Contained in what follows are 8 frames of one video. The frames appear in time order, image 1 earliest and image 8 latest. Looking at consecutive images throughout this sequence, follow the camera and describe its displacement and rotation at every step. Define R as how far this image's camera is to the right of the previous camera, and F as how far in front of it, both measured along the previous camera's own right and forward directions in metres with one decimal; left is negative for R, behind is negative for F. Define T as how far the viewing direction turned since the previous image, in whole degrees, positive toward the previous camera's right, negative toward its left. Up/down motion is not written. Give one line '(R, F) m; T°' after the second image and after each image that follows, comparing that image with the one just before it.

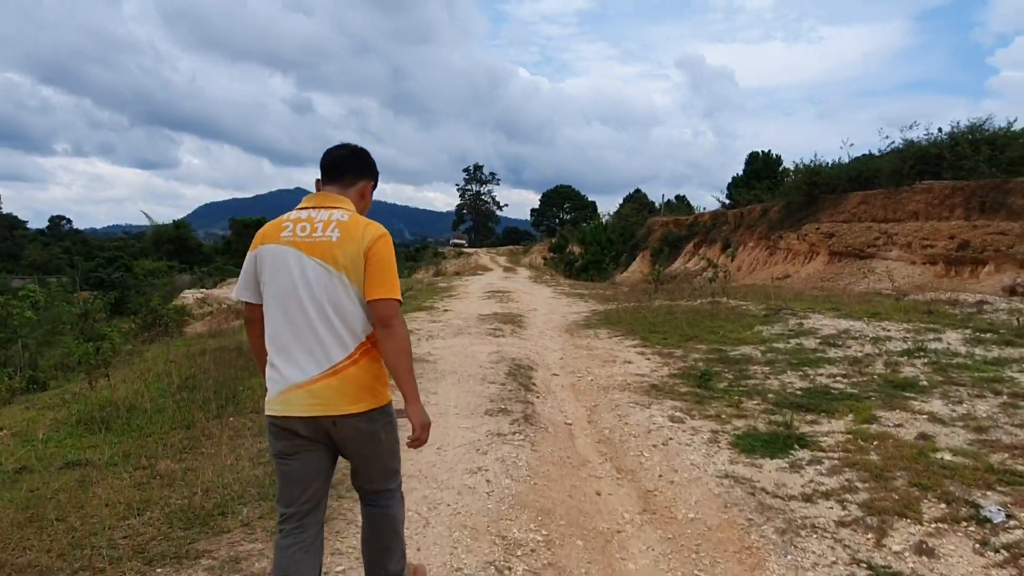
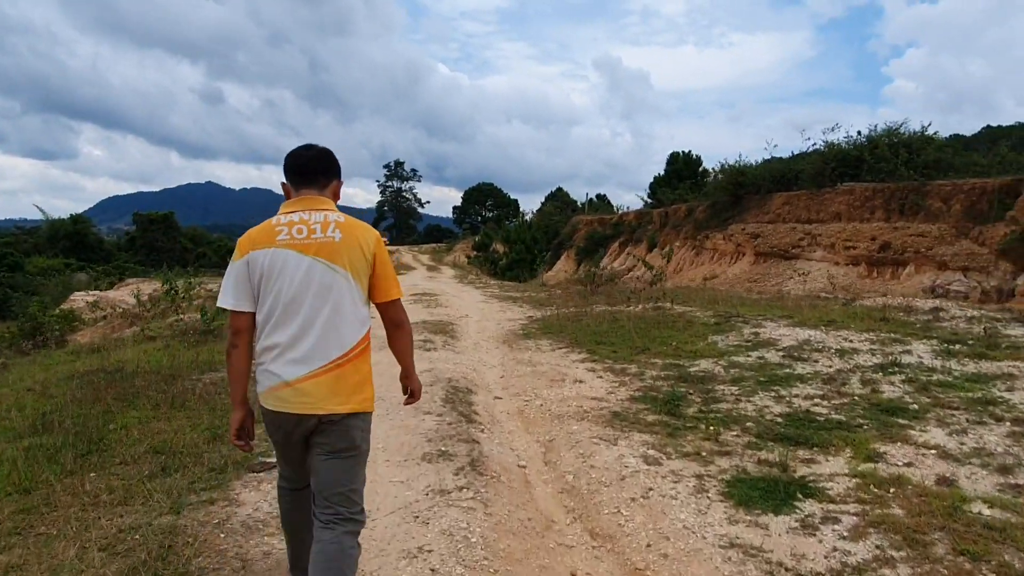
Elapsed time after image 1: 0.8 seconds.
(-0.1, +1.1) m; +6°
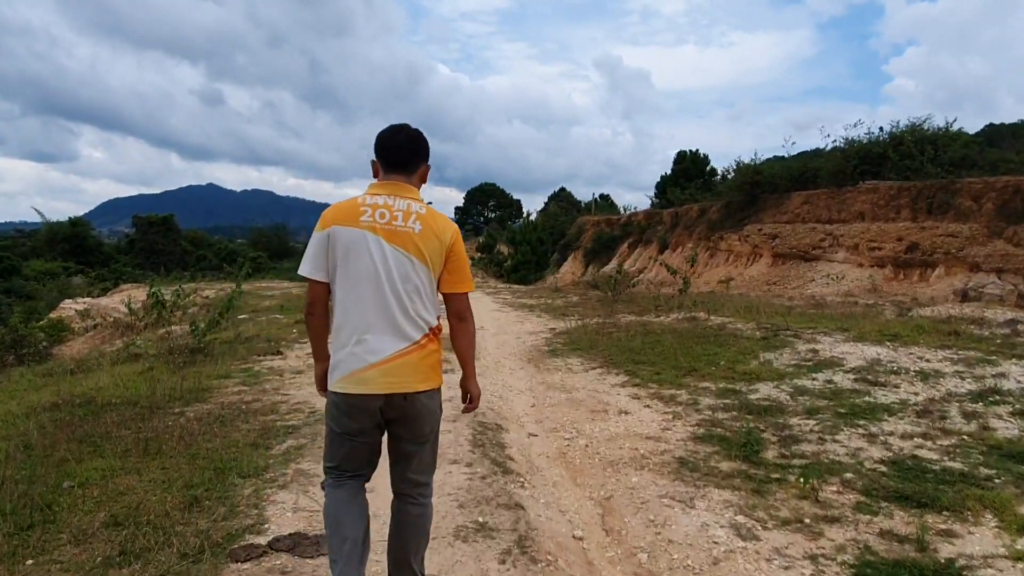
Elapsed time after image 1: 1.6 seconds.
(-0.3, +1.0) m; 0°
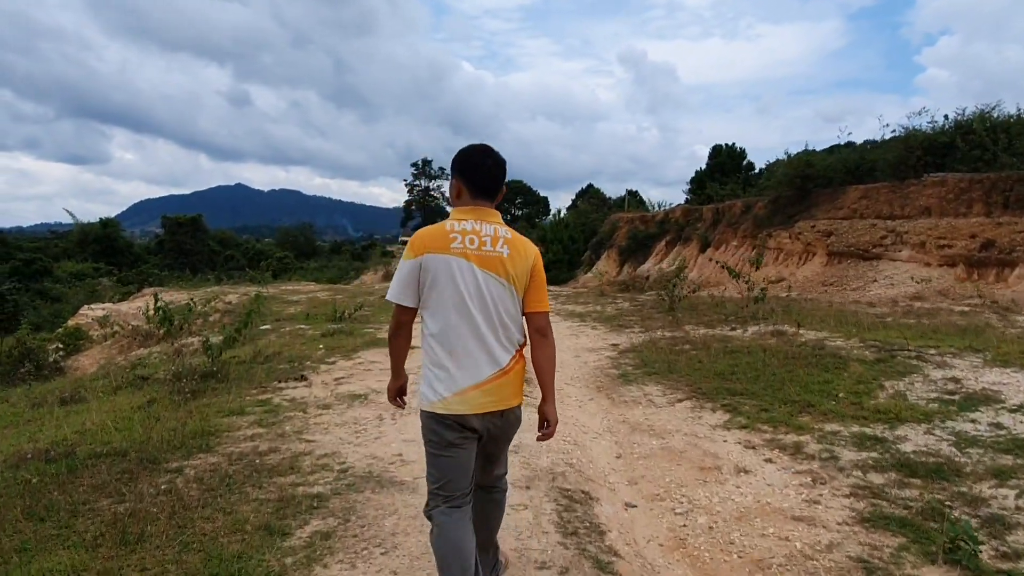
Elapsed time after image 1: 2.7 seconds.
(-0.4, +1.4) m; -2°
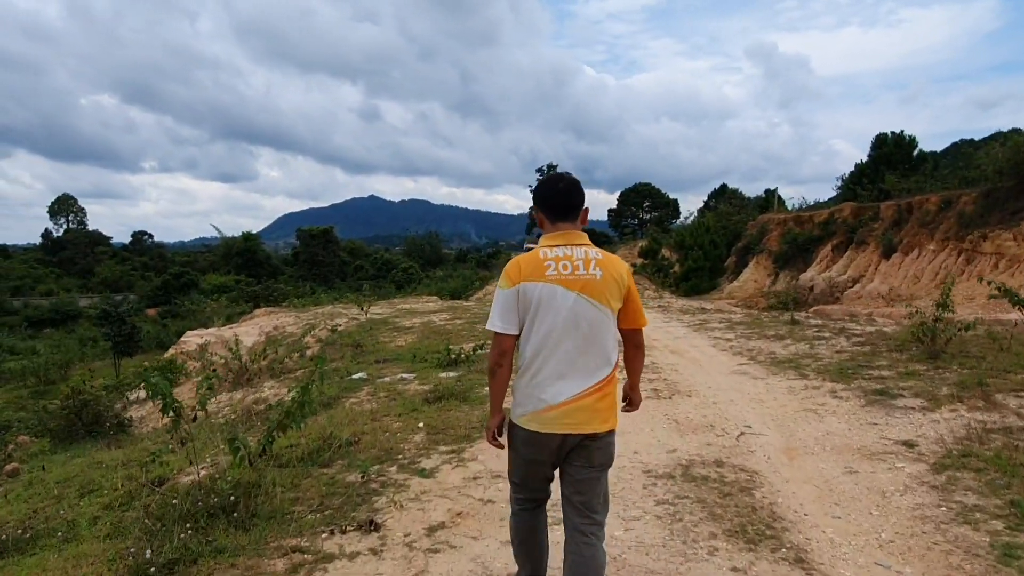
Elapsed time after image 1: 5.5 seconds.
(-0.6, +3.7) m; -9°
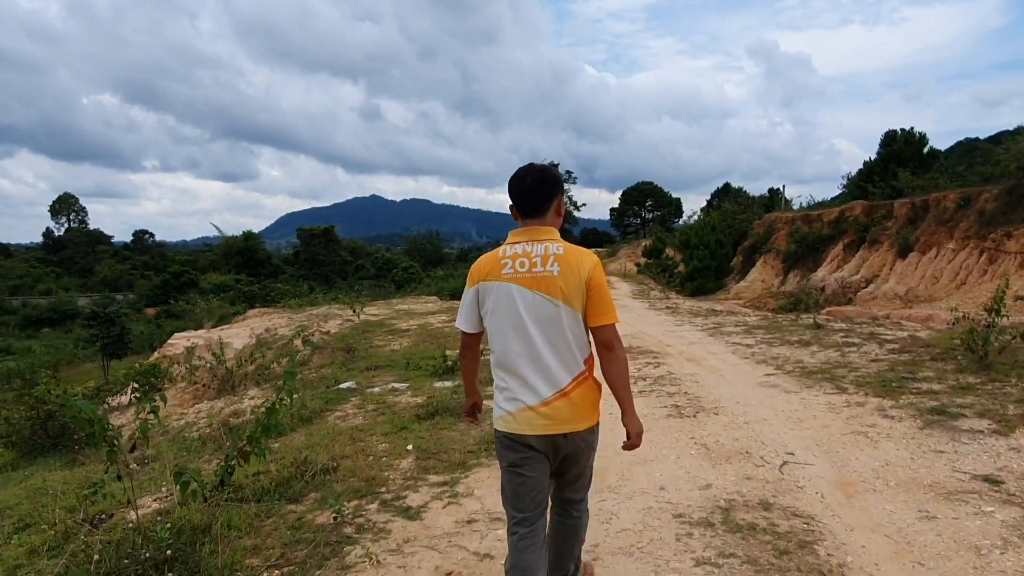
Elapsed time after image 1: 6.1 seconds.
(0.0, +0.9) m; 0°
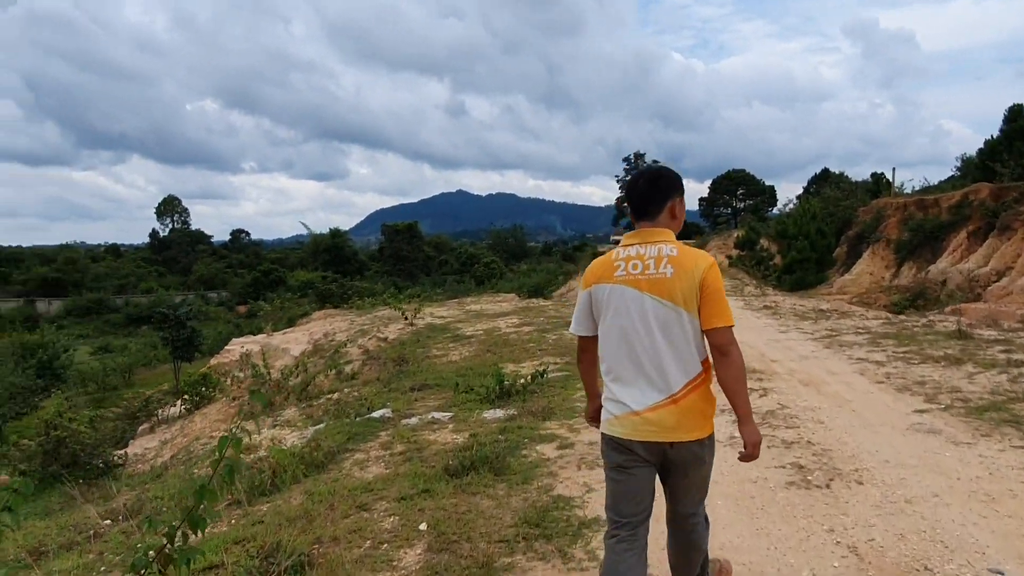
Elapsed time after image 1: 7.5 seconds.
(+0.2, +1.8) m; -7°
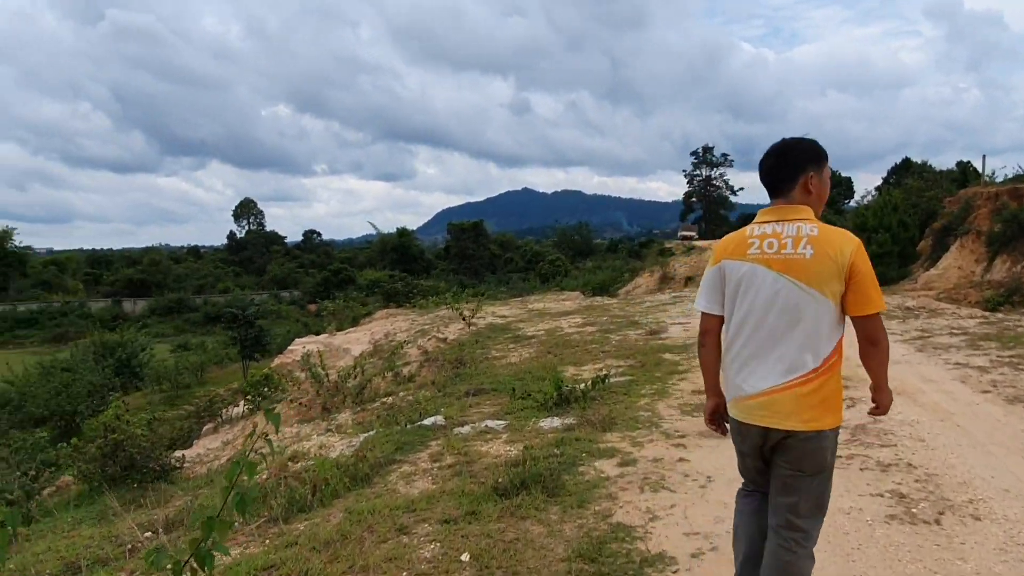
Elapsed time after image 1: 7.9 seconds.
(+0.1, +0.5) m; -5°
